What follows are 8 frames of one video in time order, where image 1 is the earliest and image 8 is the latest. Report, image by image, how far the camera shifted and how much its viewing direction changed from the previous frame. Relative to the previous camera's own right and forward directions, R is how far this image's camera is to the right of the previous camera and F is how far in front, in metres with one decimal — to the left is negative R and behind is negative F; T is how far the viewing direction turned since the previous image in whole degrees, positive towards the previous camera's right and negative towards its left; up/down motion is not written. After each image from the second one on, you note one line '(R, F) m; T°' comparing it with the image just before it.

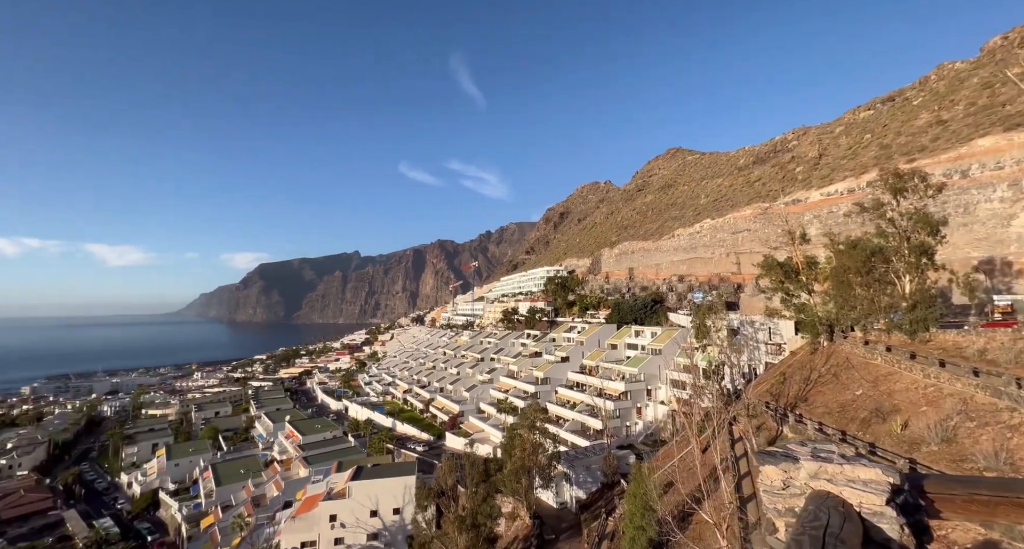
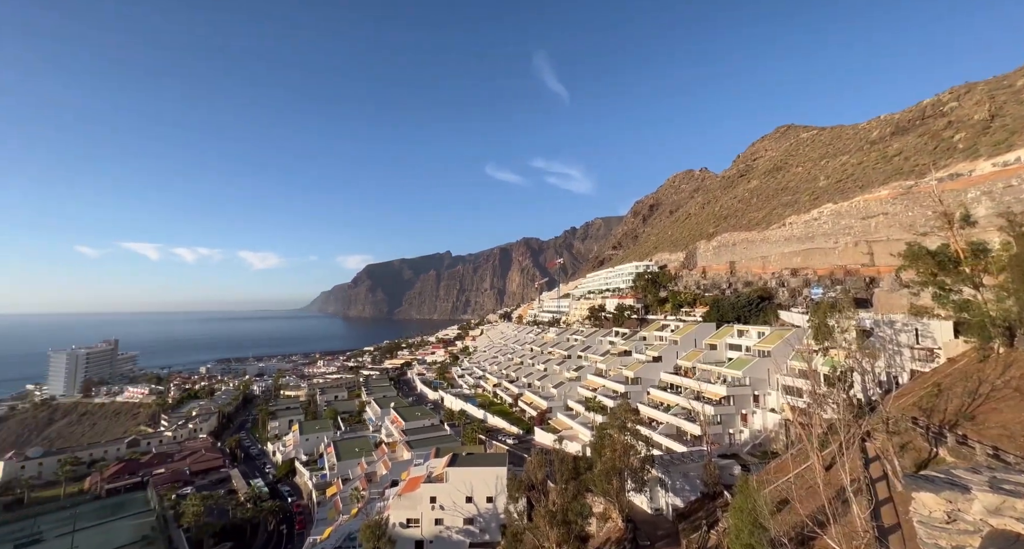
(0.0, 0.0) m; -12°
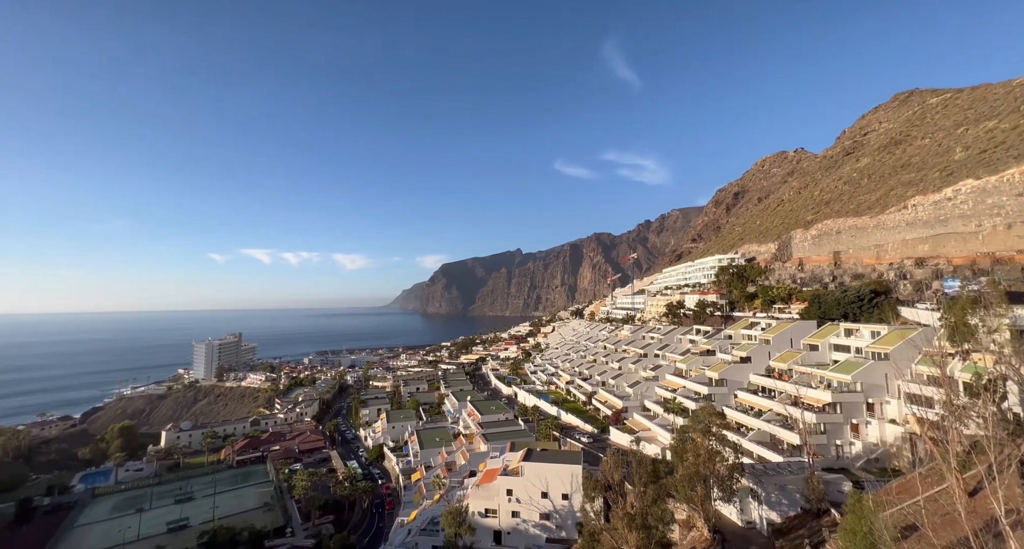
(0.0, 0.0) m; -10°
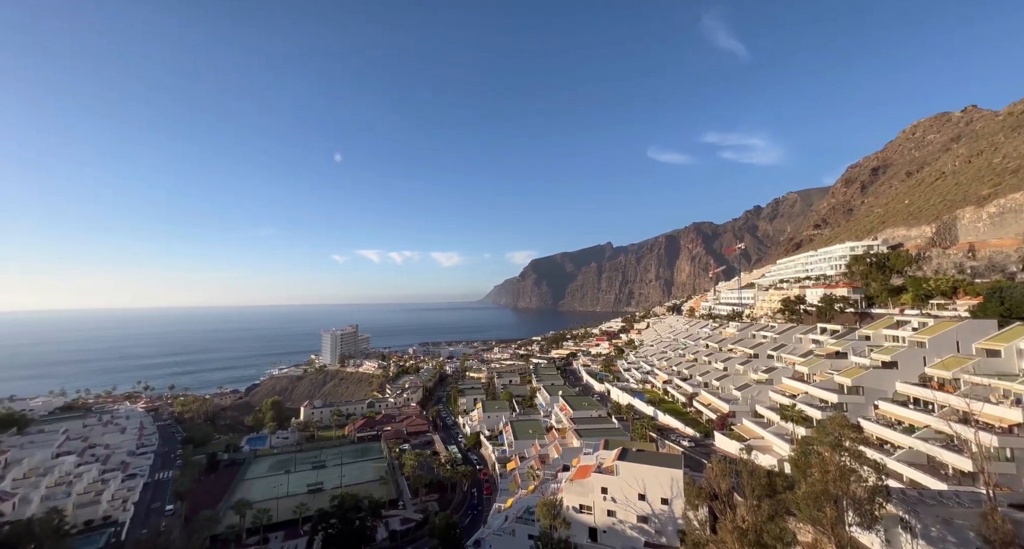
(-0.1, +0.1) m; -13°
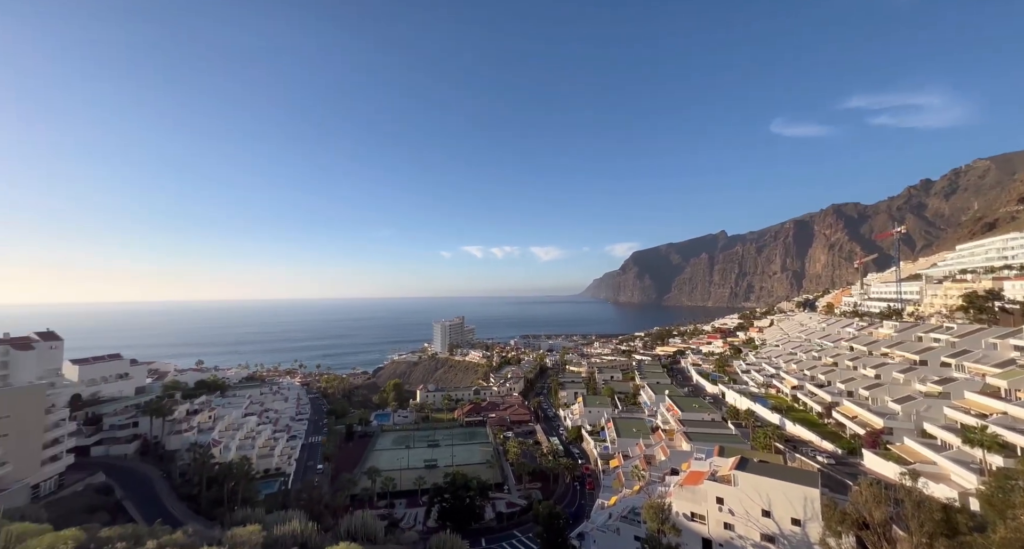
(-0.5, +0.4) m; -14°
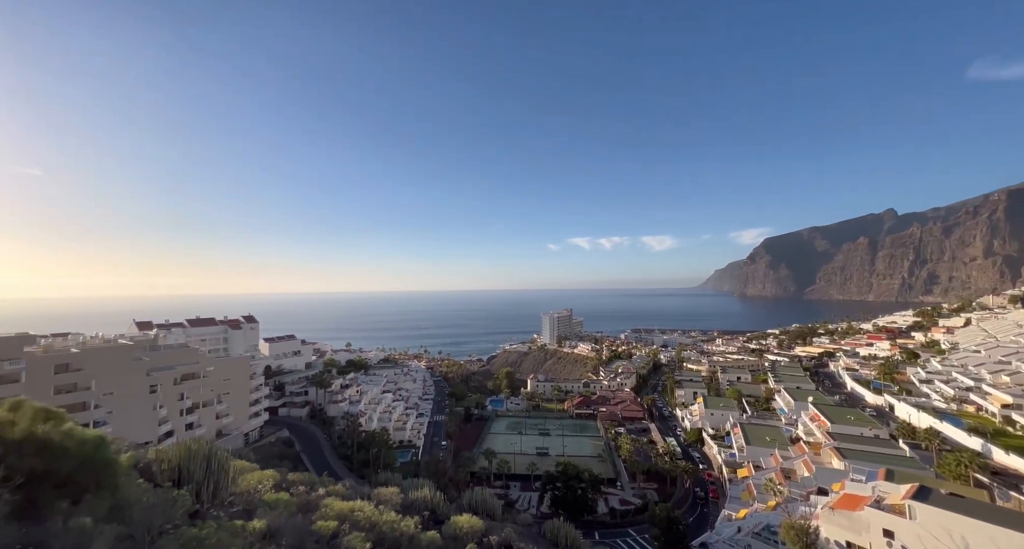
(-2.6, -0.2) m; -16°
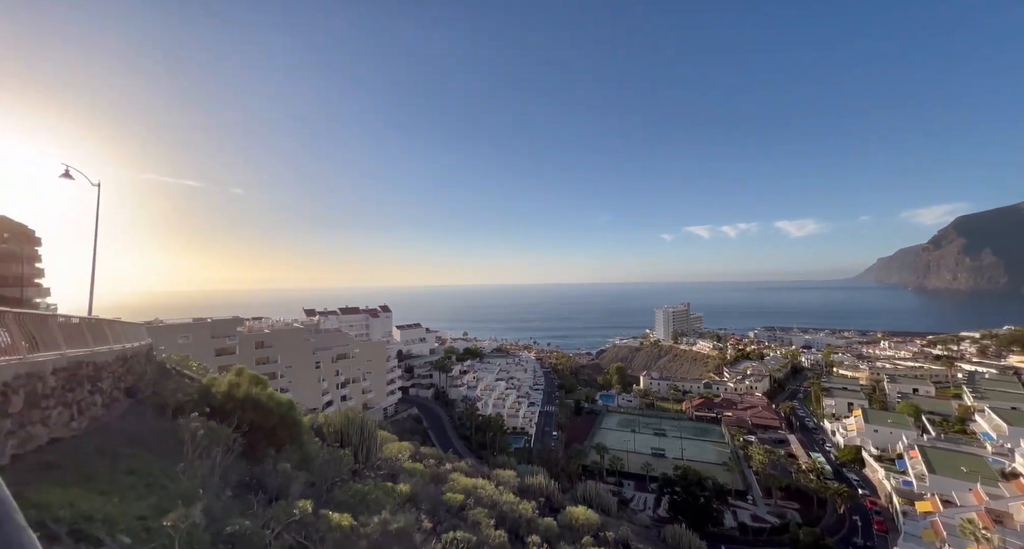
(-4.1, -3.5) m; -16°
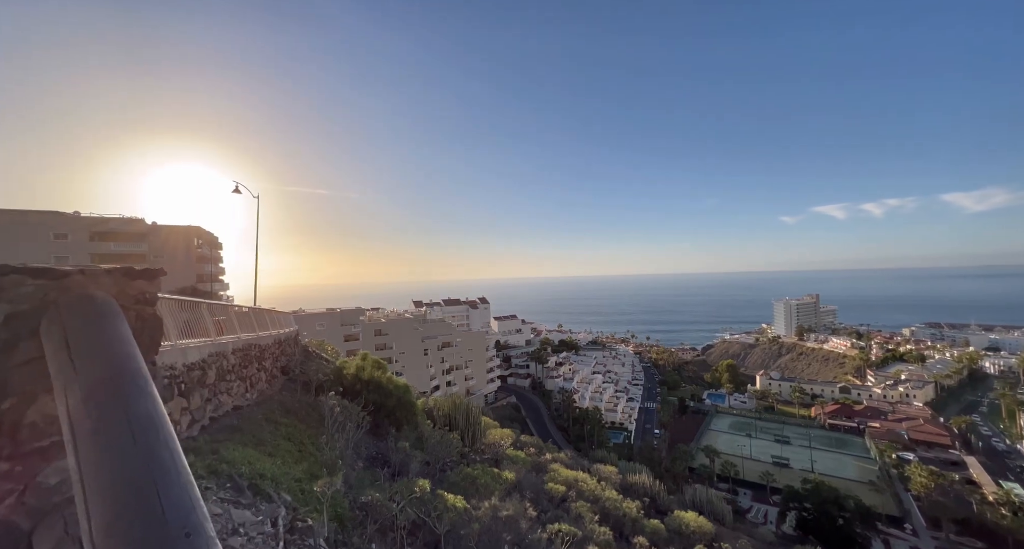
(-4.1, +3.5) m; -13°
